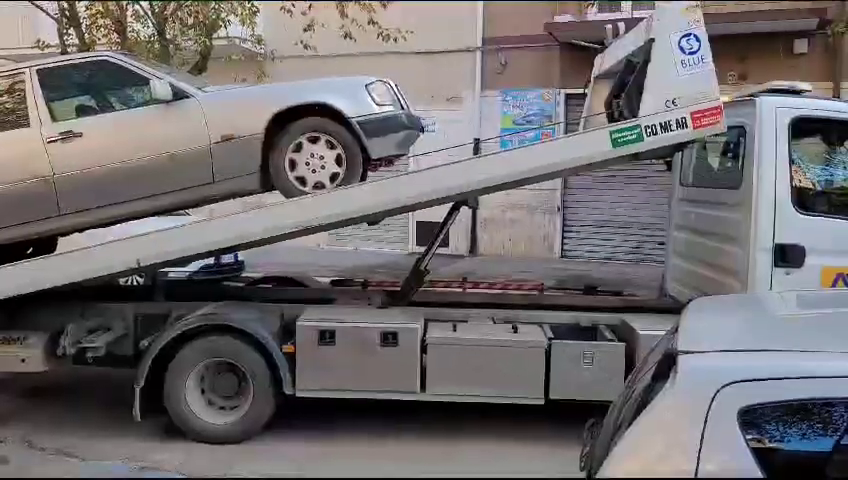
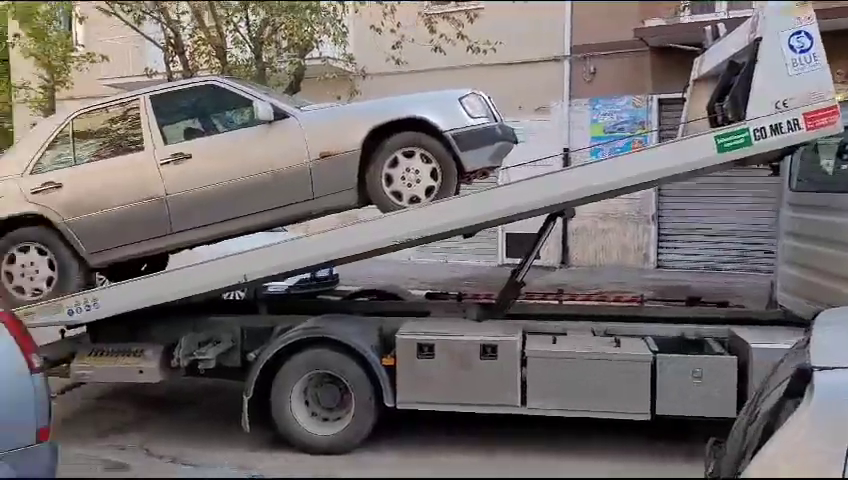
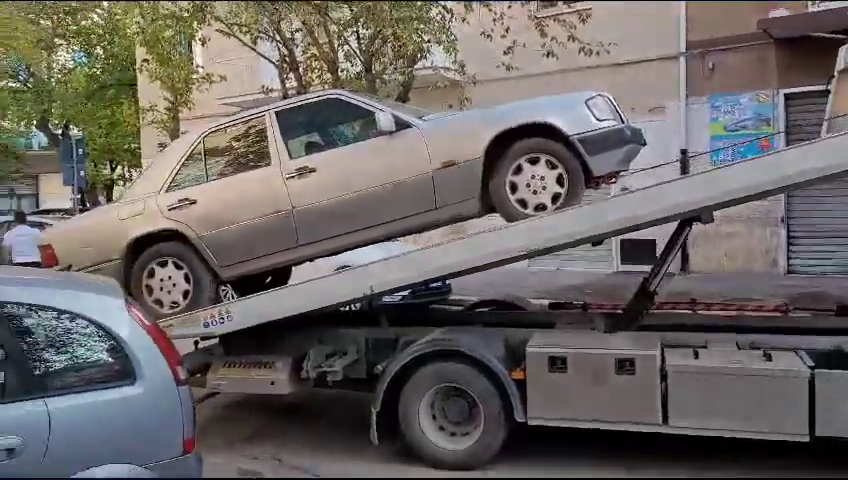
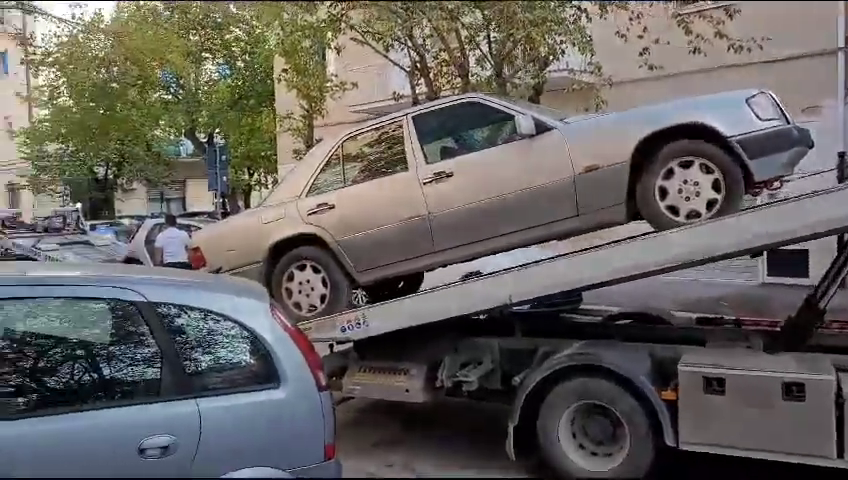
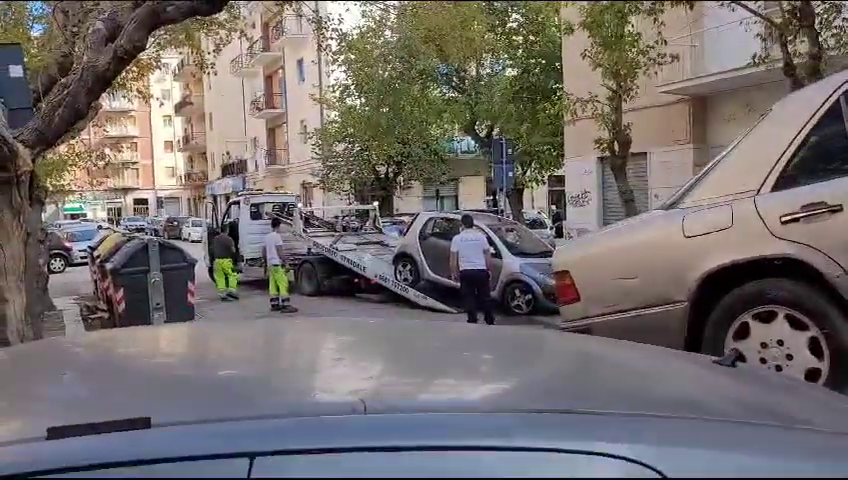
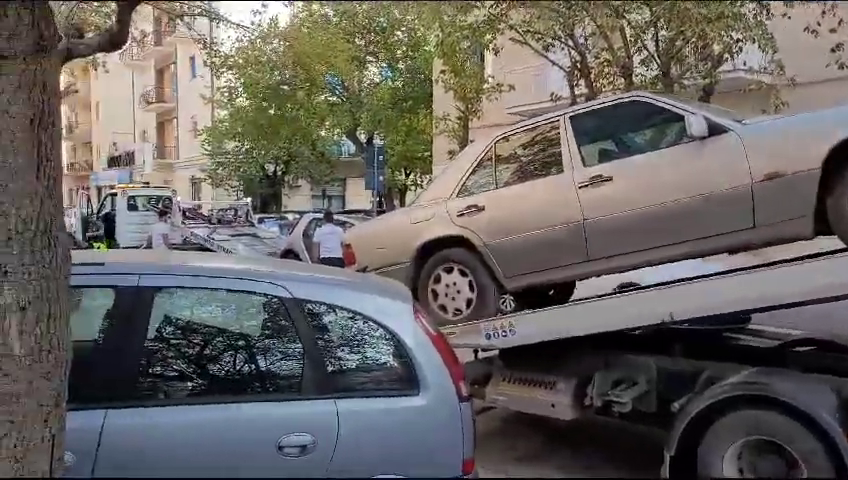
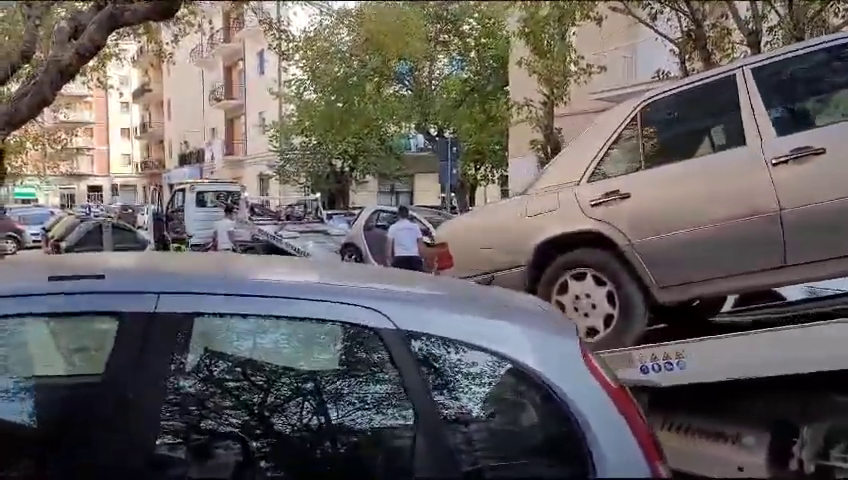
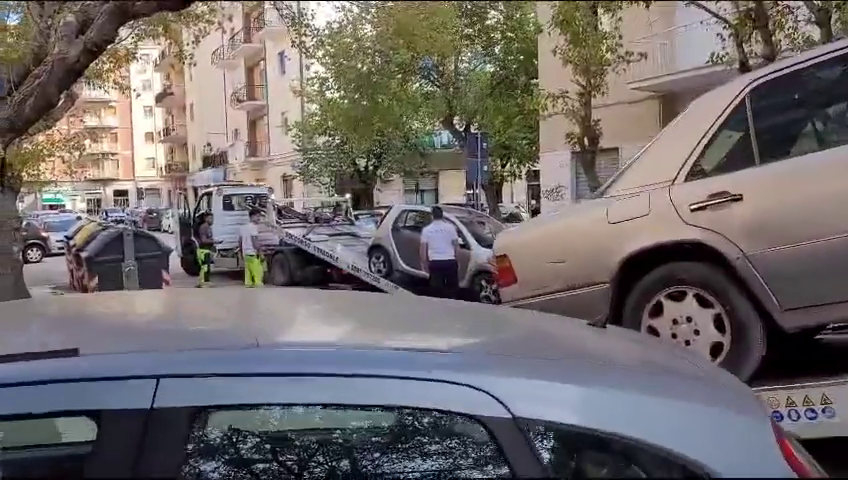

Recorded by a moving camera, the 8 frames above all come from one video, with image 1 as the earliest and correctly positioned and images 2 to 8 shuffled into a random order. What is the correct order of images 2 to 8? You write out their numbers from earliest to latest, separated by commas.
2, 3, 4, 6, 7, 8, 5
